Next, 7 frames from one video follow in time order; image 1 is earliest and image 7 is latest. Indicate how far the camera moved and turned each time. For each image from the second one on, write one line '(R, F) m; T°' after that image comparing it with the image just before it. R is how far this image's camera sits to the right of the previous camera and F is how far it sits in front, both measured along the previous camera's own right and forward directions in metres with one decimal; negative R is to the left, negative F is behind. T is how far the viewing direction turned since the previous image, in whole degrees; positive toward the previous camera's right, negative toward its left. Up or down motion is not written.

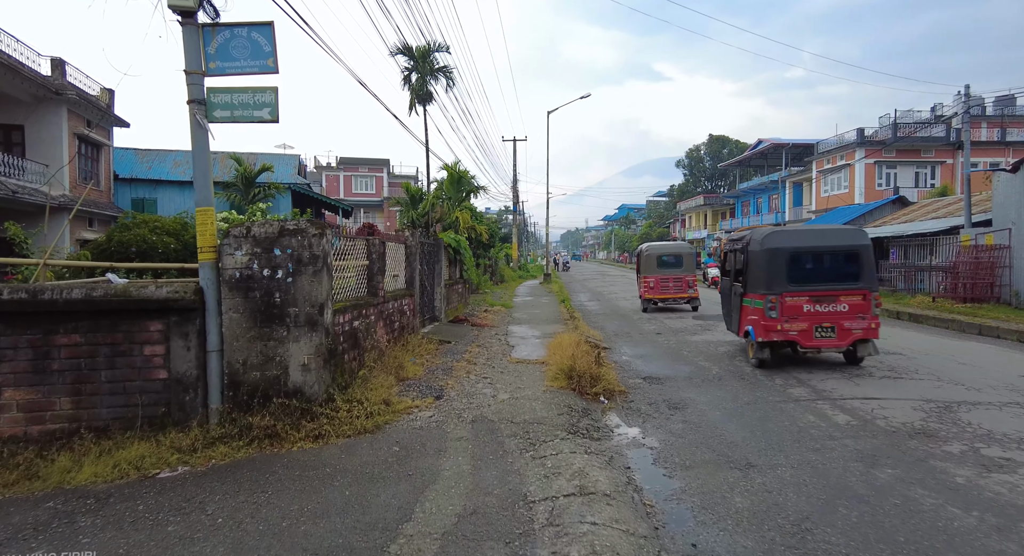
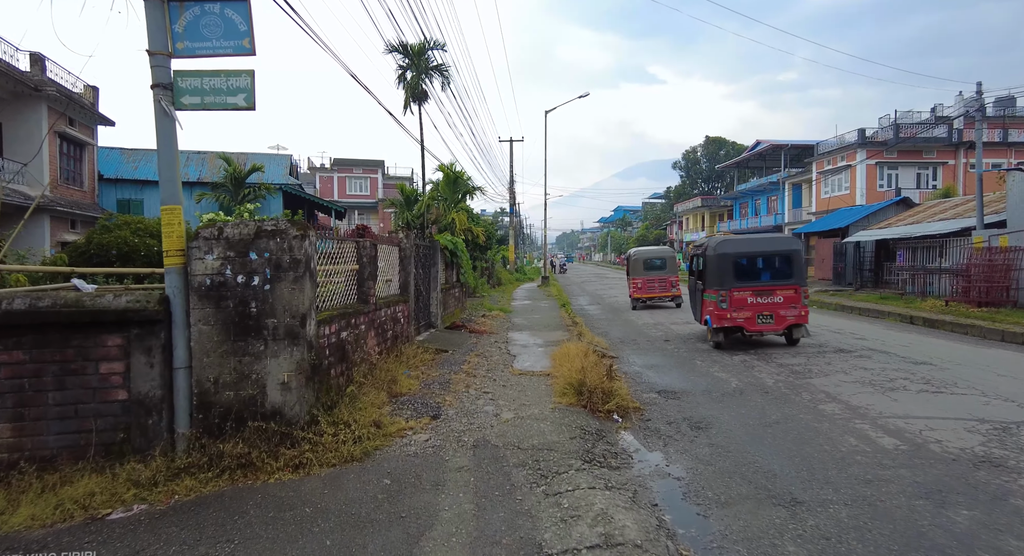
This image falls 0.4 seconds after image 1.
(-0.1, +0.4) m; +1°
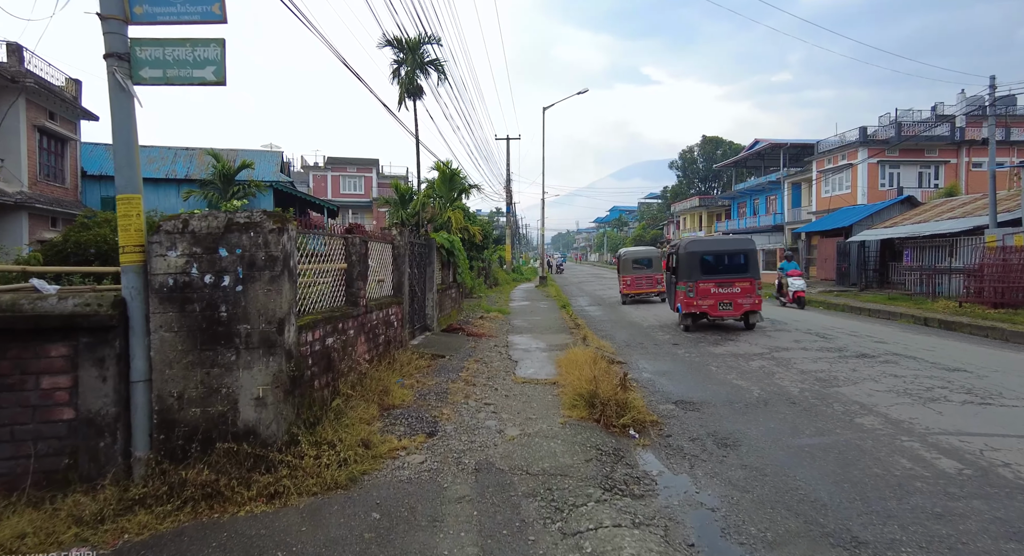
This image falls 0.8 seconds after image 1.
(-0.1, +0.4) m; +1°
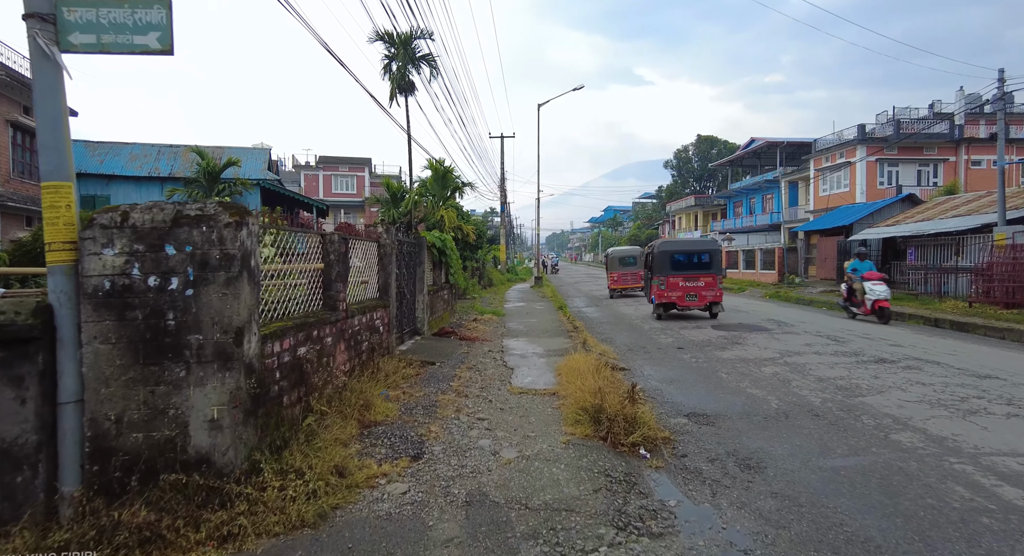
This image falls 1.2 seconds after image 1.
(0.0, +0.4) m; +1°
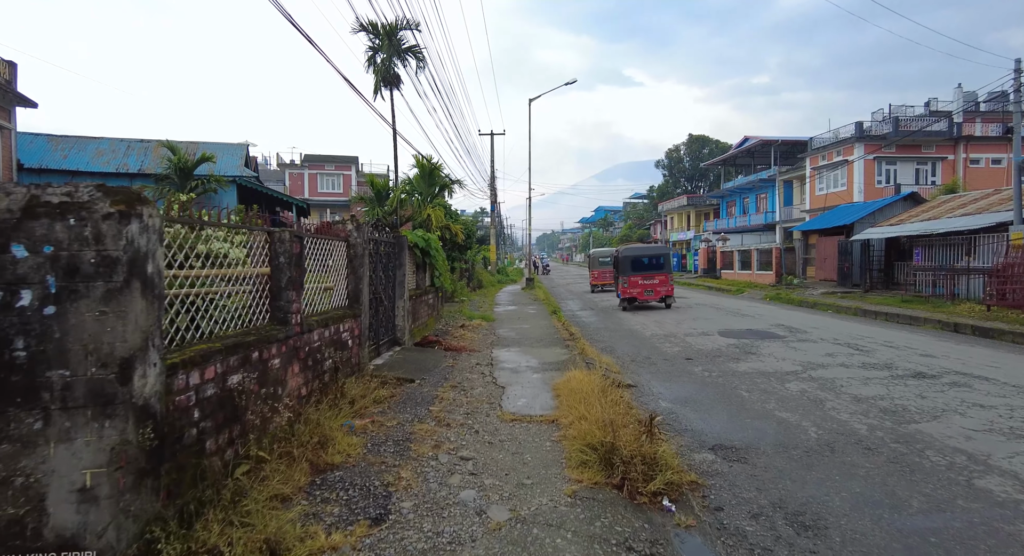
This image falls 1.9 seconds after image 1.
(0.0, +0.7) m; +1°
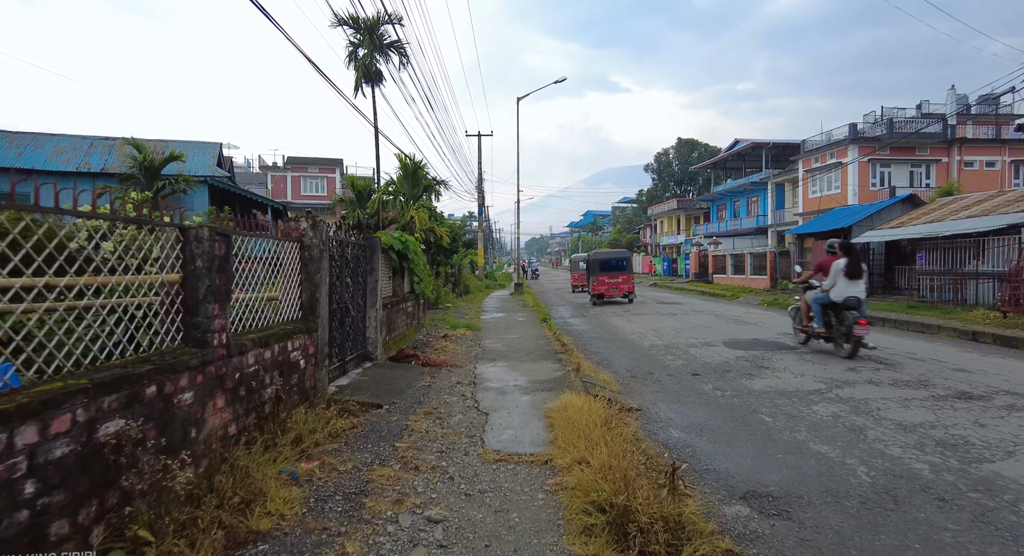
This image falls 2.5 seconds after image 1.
(0.0, +0.7) m; +1°
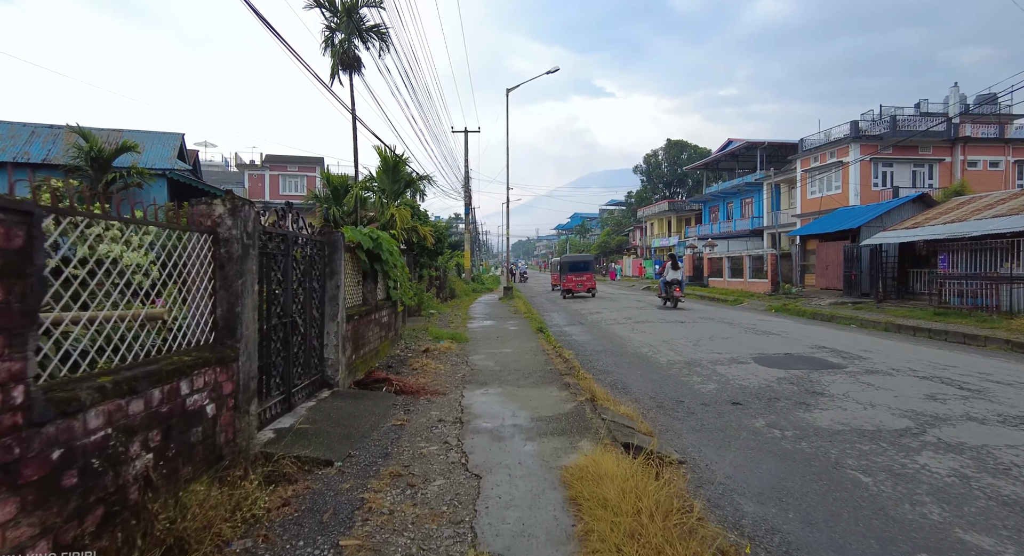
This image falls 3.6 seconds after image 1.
(-0.1, +1.2) m; +2°
